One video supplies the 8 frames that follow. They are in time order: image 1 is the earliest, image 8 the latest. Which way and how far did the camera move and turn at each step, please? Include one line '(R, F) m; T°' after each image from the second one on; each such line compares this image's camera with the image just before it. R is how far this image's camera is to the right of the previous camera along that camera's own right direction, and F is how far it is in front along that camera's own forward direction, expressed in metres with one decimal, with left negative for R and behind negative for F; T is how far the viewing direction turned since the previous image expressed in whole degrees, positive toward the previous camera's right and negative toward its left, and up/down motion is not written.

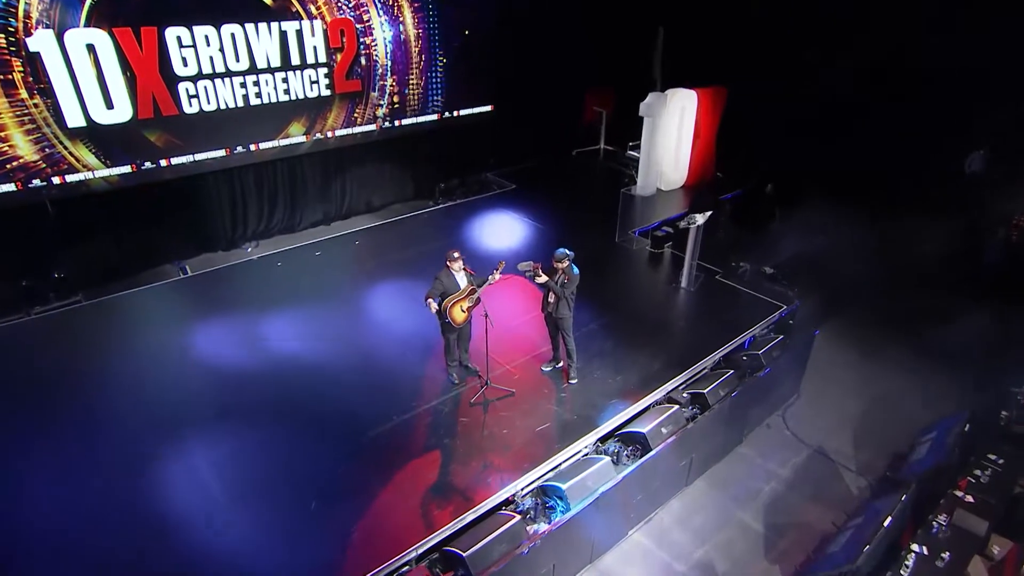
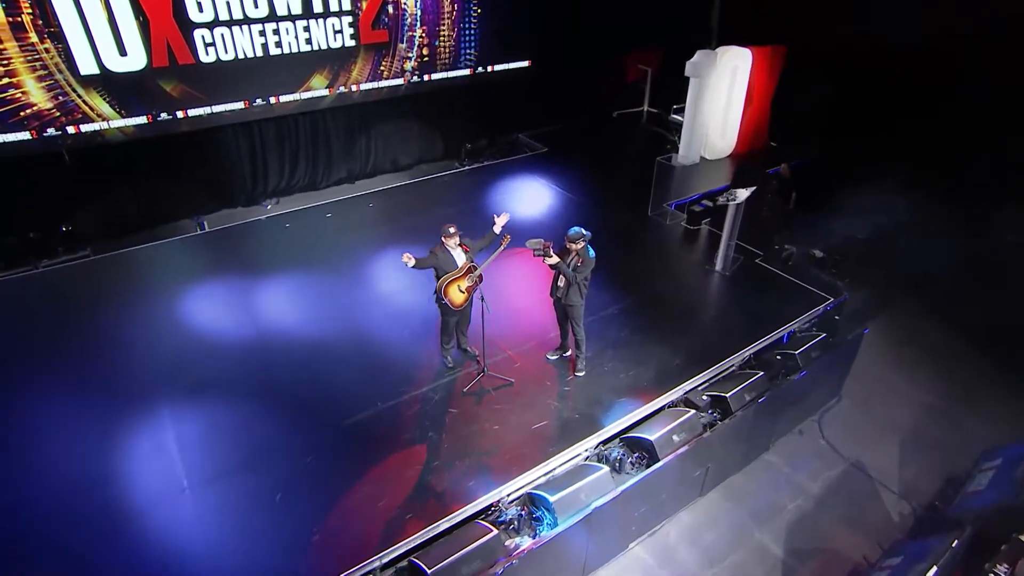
(+0.3, +0.5) m; -4°
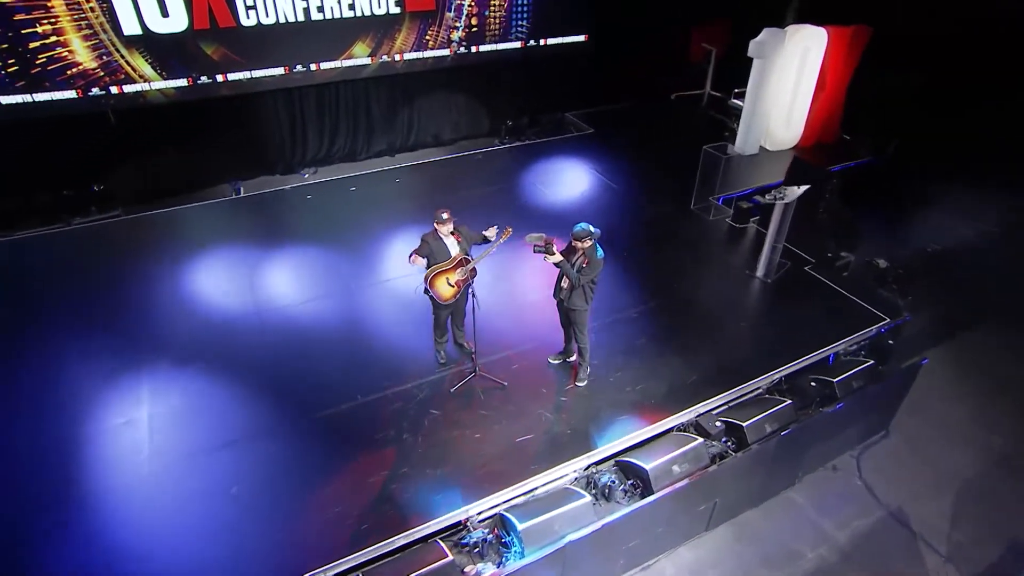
(+0.4, +0.4) m; -6°
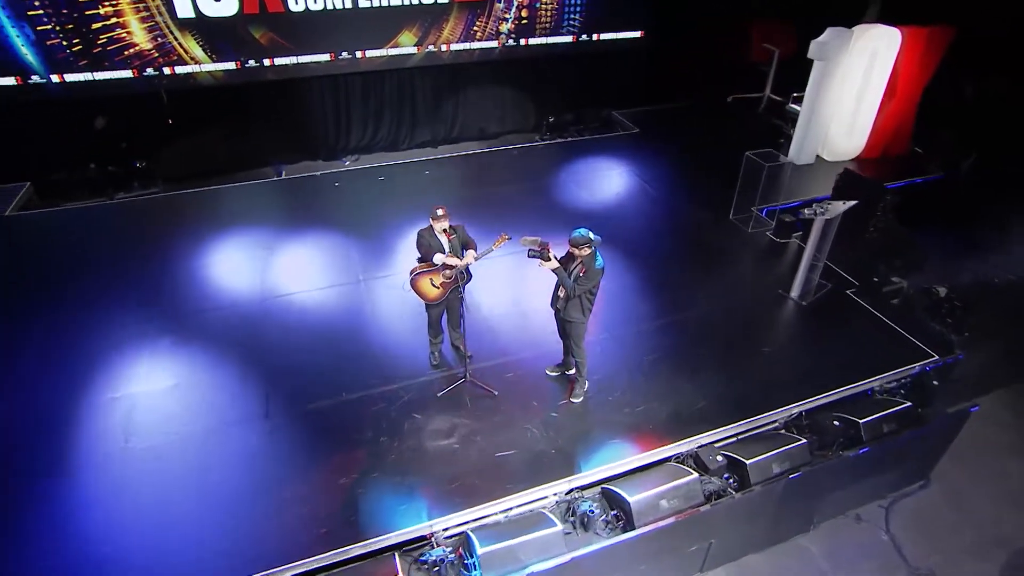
(+0.4, +0.3) m; -6°
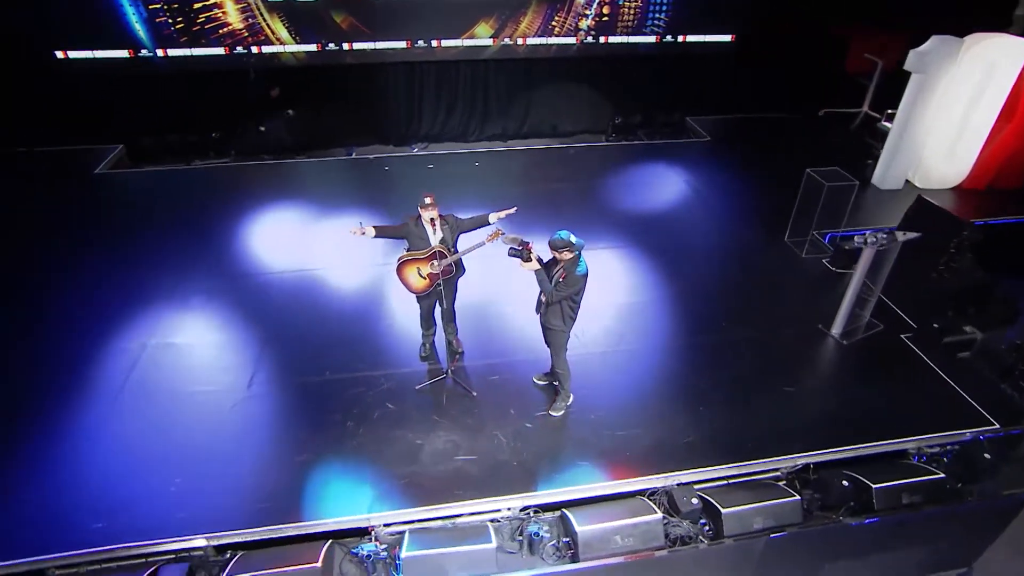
(+0.7, +0.2) m; -9°
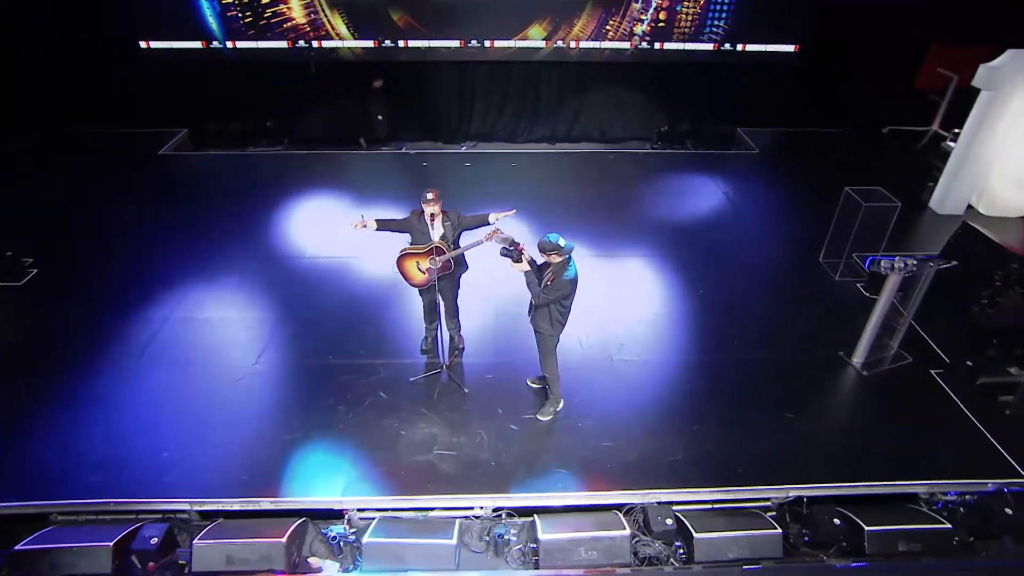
(+0.4, 0.0) m; -6°
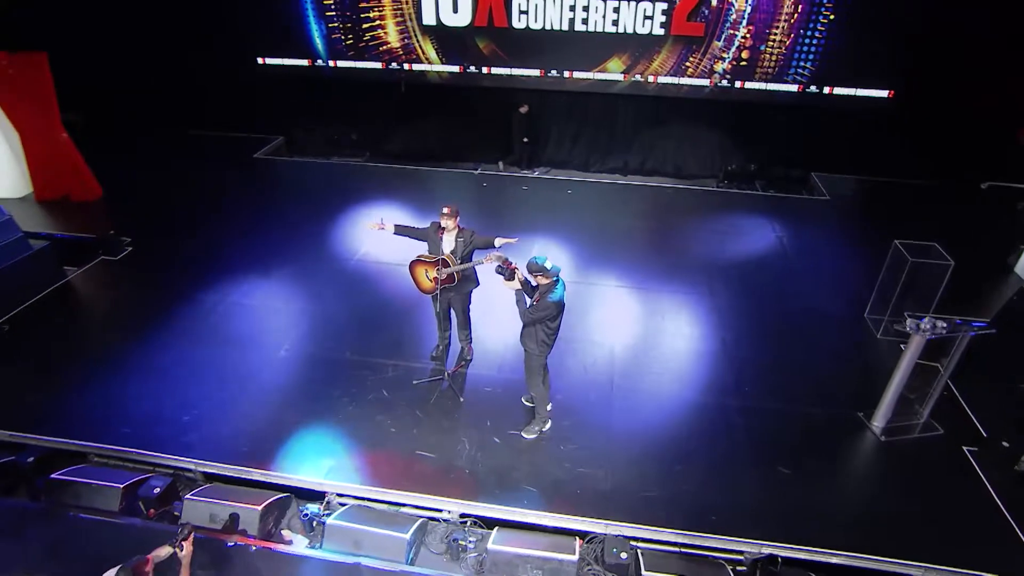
(+0.6, -0.1) m; -9°
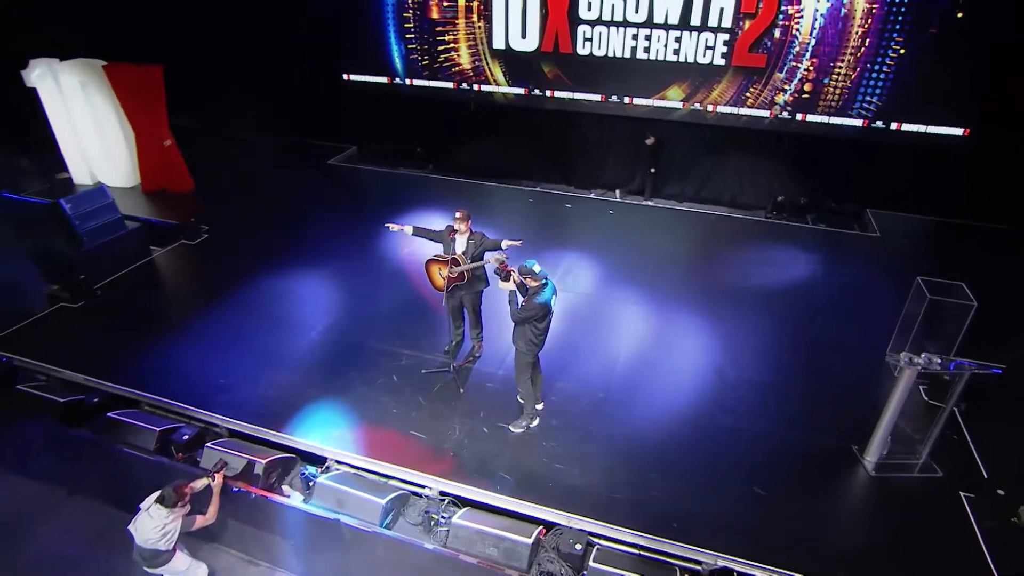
(+0.5, -0.2) m; -8°
